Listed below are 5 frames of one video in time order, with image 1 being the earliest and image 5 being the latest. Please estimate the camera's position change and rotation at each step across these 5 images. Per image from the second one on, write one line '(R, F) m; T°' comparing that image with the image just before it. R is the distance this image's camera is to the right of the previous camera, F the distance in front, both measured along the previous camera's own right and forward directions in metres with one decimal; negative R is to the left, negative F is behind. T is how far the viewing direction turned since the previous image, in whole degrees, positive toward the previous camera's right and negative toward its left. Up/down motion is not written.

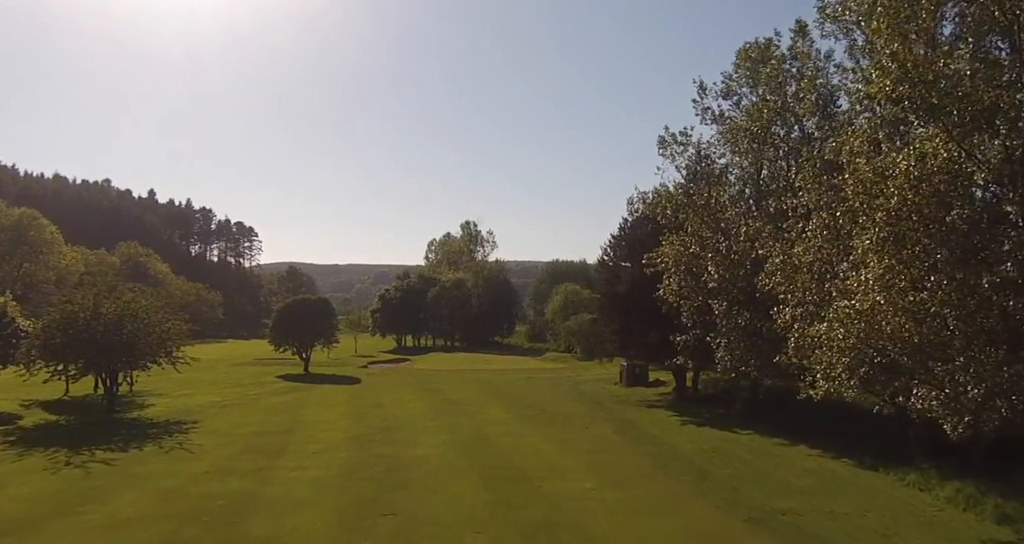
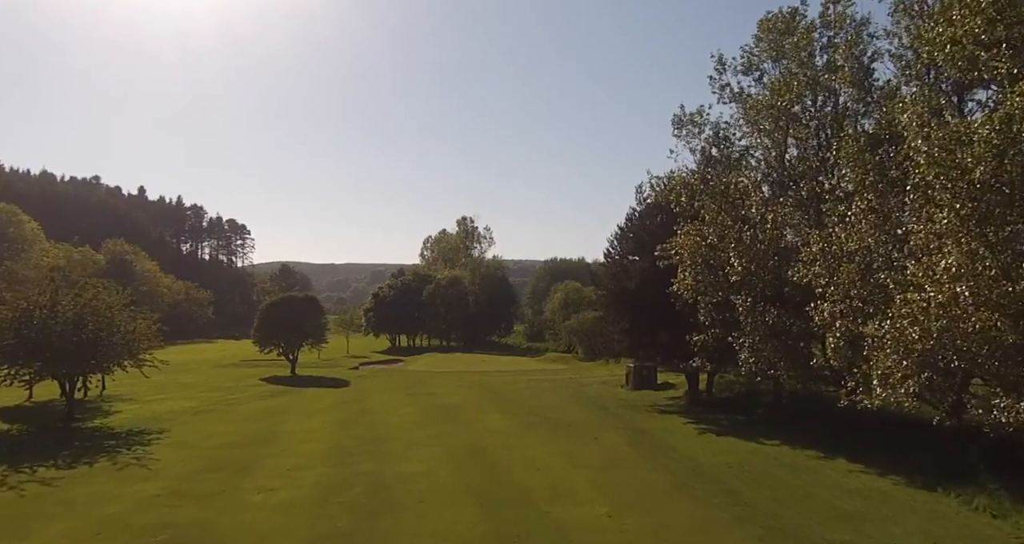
(-0.1, +2.9) m; 0°
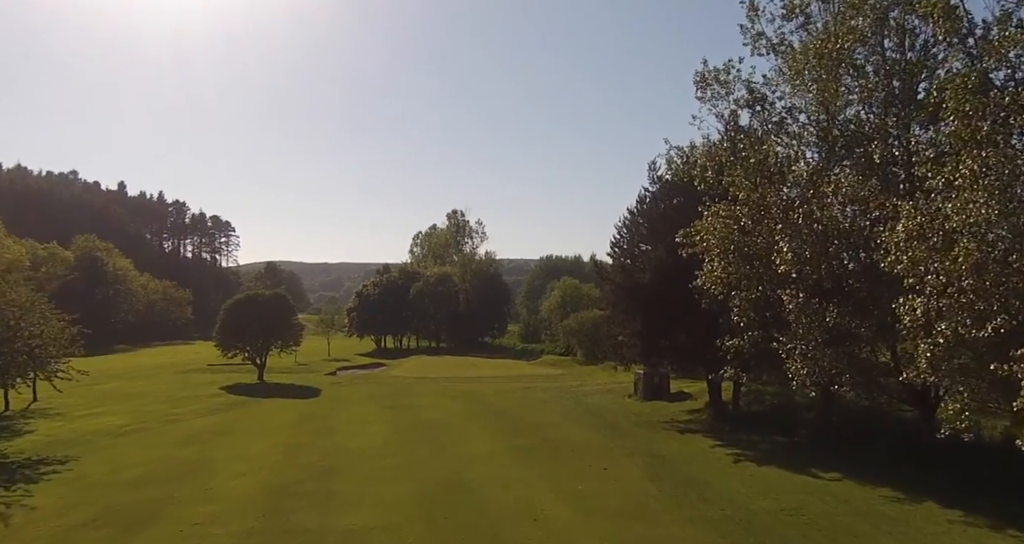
(+0.2, +5.3) m; 0°
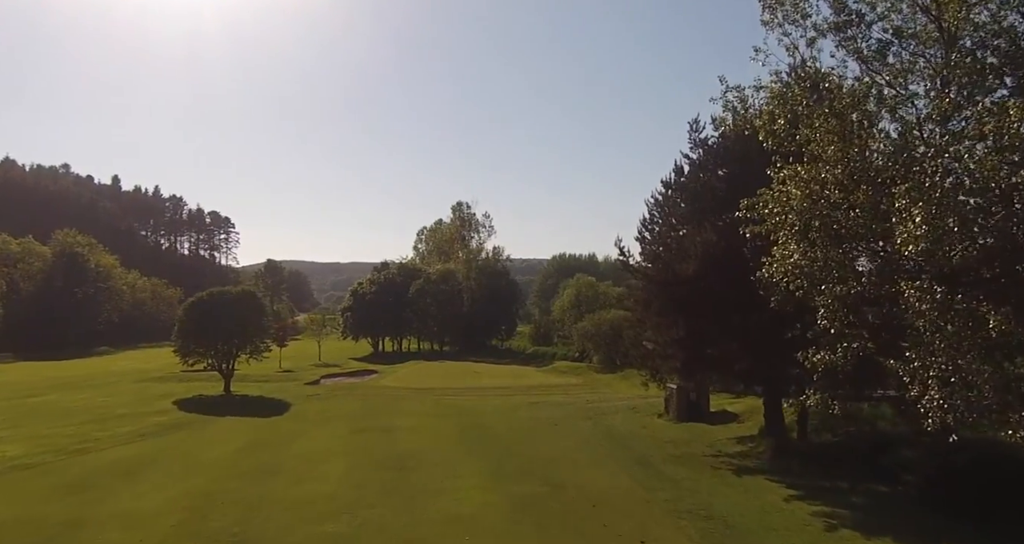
(+0.4, +6.5) m; -1°
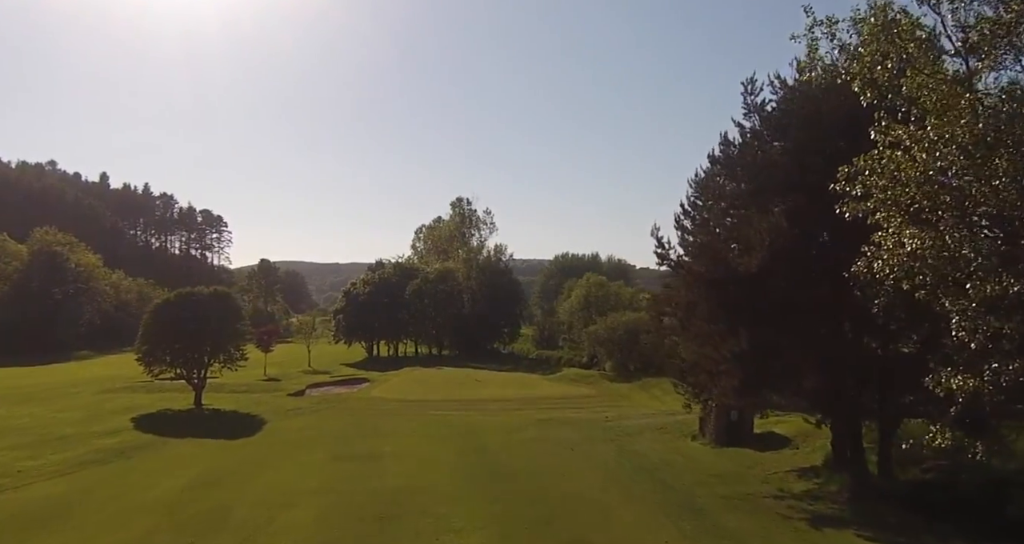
(-0.3, +4.4) m; 0°
